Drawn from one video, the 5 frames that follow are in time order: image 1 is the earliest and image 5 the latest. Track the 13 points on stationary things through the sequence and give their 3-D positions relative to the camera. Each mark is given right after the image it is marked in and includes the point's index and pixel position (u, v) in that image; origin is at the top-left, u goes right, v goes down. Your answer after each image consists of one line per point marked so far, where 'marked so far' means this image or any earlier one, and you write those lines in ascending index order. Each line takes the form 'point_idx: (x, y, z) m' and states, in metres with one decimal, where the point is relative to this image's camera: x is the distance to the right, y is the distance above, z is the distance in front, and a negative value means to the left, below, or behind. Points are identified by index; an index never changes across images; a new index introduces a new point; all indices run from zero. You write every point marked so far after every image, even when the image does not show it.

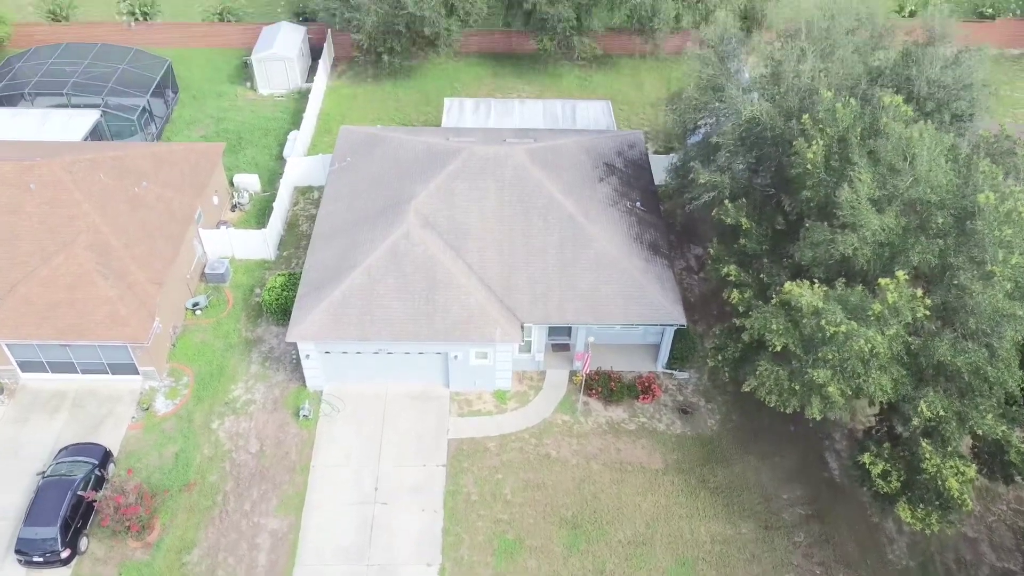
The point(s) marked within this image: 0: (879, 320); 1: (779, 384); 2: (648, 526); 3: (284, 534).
0: (+7.1, -0.6, +15.7) m
1: (+5.6, -2.0, +17.1) m
2: (+3.2, -5.7, +19.4) m
3: (-5.4, -5.8, +19.2) m
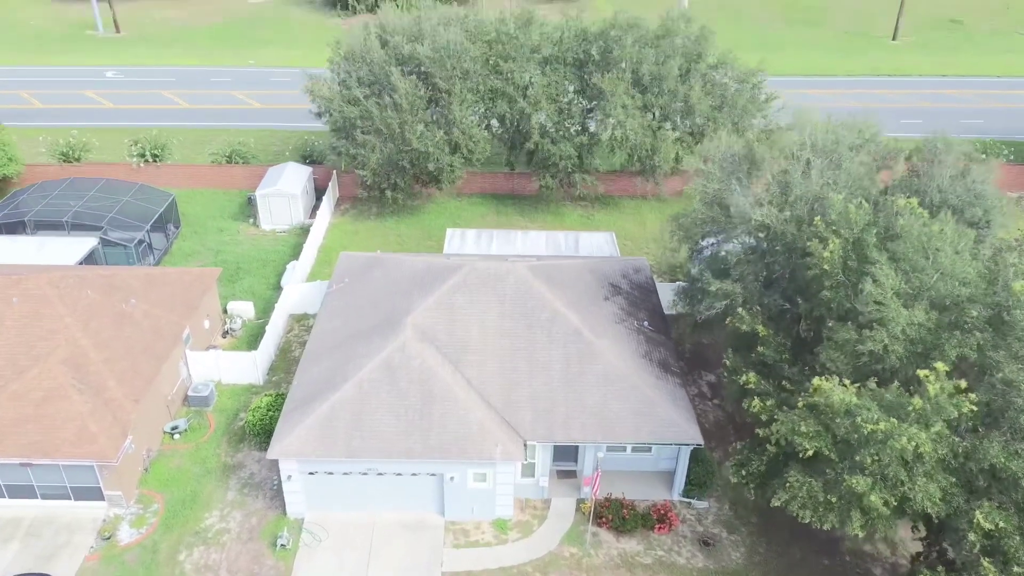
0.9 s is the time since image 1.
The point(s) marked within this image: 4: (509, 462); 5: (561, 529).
0: (+7.2, -2.3, +14.2) m
1: (+5.7, -3.9, +15.3) m
2: (+3.3, -8.0, +16.8) m
3: (-5.4, -8.0, +16.5) m
4: (-0.1, -4.1, +18.9) m
5: (+1.2, -5.9, +19.9) m
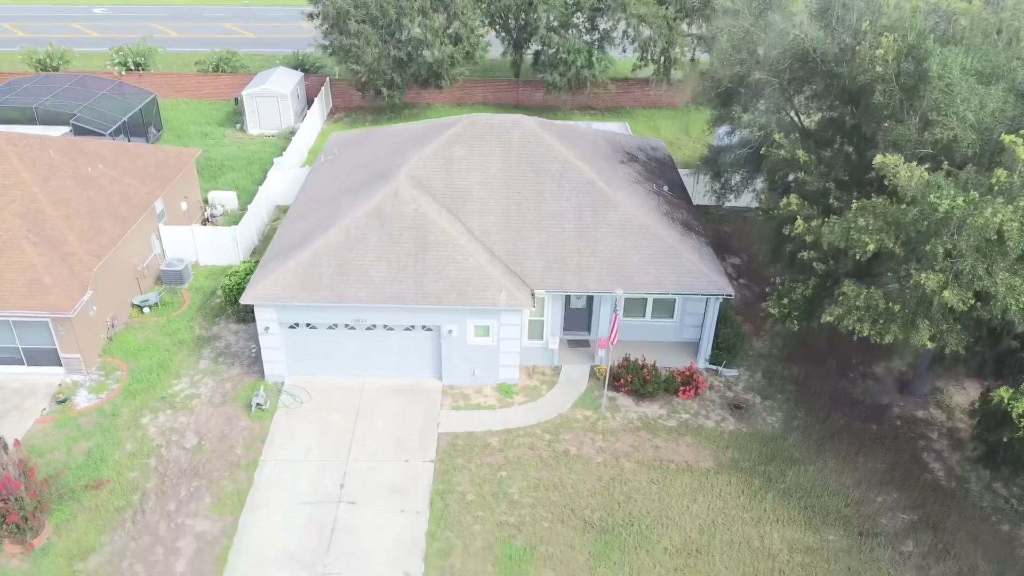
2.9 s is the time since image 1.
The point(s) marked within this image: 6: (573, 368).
0: (+7.3, +1.4, +12.0) m
1: (+5.8, -0.3, +13.0) m
2: (+3.4, -4.4, +14.5) m
3: (-5.2, -4.4, +14.3) m
4: (+0.1, -0.5, +16.7) m
5: (+1.3, -2.3, +17.7) m
6: (+1.4, -1.8, +18.4) m
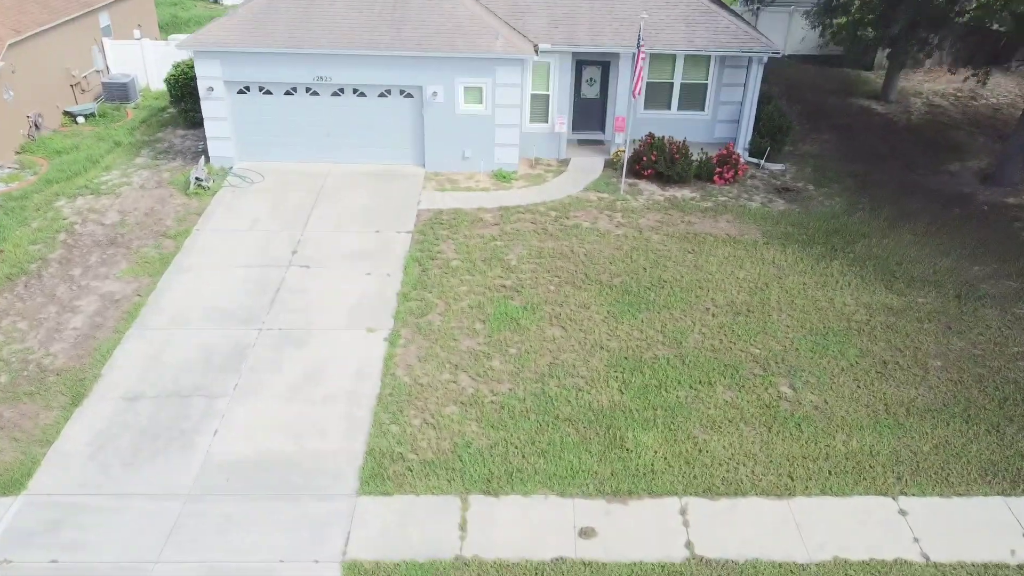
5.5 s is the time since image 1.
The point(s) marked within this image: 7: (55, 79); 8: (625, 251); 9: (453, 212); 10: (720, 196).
0: (+7.2, +5.7, +8.8) m
1: (+5.7, +4.0, +9.8) m
2: (+3.3, -0.1, +11.3) m
3: (-5.3, -0.1, +11.1) m
4: (0.0, +3.8, +13.5) m
5: (+1.3, +1.9, +14.5) m
6: (+1.4, +2.4, +15.2) m
7: (-9.7, +4.5, +17.1) m
8: (+1.7, +0.5, +12.2) m
9: (-1.0, +1.2, +13.3) m
10: (+3.6, +1.6, +14.0) m
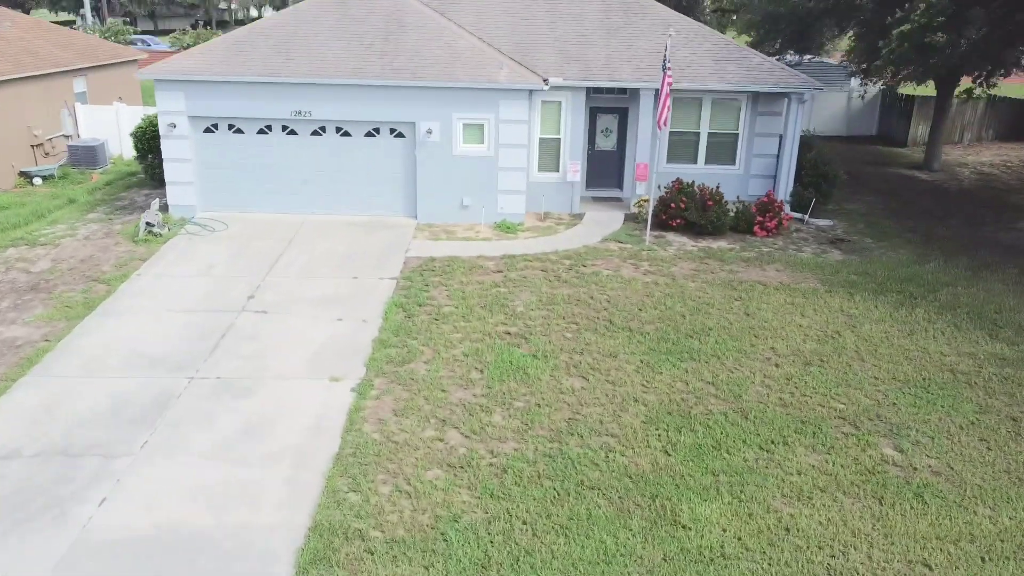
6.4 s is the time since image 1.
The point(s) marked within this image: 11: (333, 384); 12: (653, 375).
0: (+7.3, +5.5, +7.4) m
1: (+5.8, +3.6, +8.2) m
2: (+3.4, -0.6, +8.9) m
3: (-5.2, -0.6, +8.8) m
4: (+0.1, +2.8, +11.8) m
5: (+1.4, +0.9, +12.4) m
6: (+1.5, +1.2, +13.2) m
7: (-9.6, +2.9, +15.5) m
8: (+1.8, -0.1, +10.0) m
9: (-0.9, +0.4, +11.2) m
10: (+3.7, +0.6, +11.9) m
11: (-1.8, -0.9, +8.0) m
12: (+1.4, -0.9, +8.2) m
